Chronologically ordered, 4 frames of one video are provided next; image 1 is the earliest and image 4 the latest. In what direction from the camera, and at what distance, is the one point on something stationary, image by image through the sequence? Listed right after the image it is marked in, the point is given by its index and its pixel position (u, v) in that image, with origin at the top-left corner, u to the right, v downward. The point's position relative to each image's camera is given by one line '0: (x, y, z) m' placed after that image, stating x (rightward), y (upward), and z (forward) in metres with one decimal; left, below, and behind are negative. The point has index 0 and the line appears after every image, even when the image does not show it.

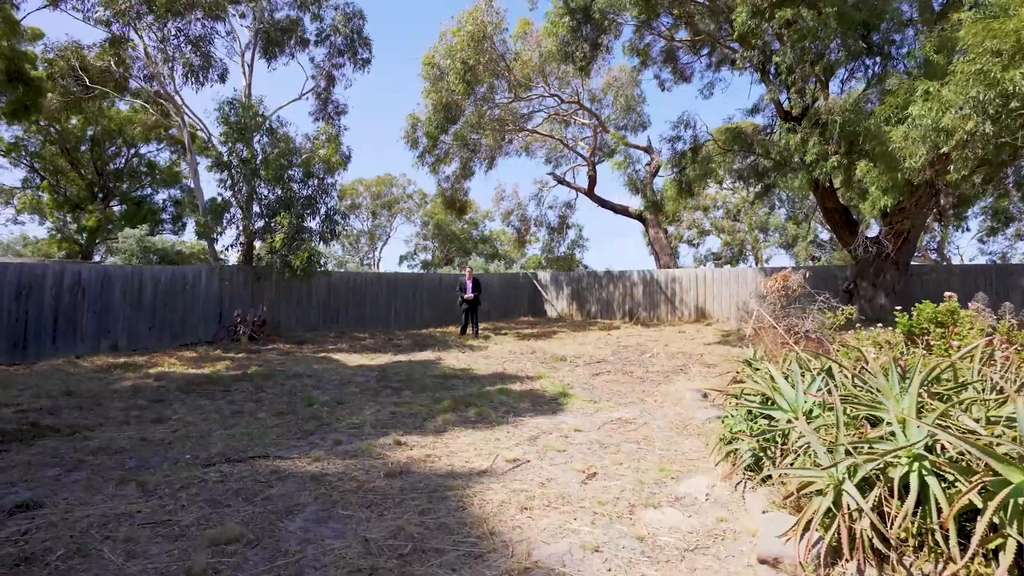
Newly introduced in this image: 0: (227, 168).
0: (-5.1, +2.1, +10.5) m
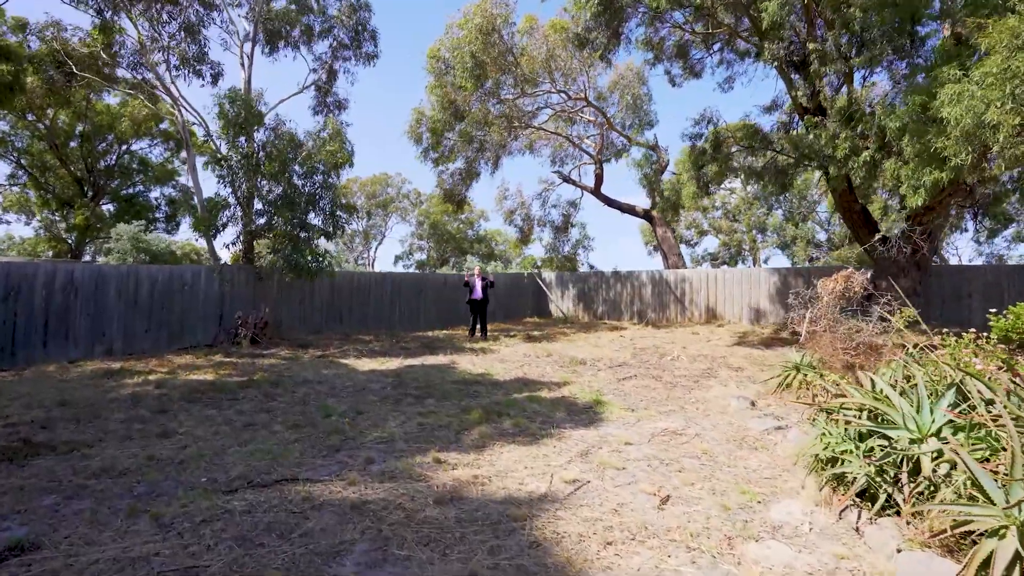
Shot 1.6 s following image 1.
0: (-4.8, +2.1, +10.0) m
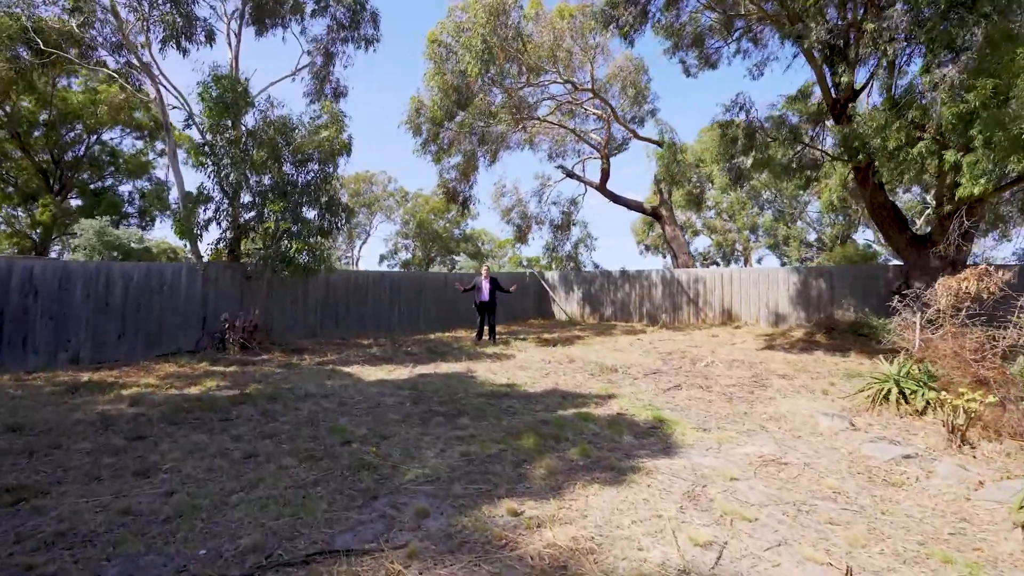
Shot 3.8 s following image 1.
0: (-4.5, +2.1, +8.9) m
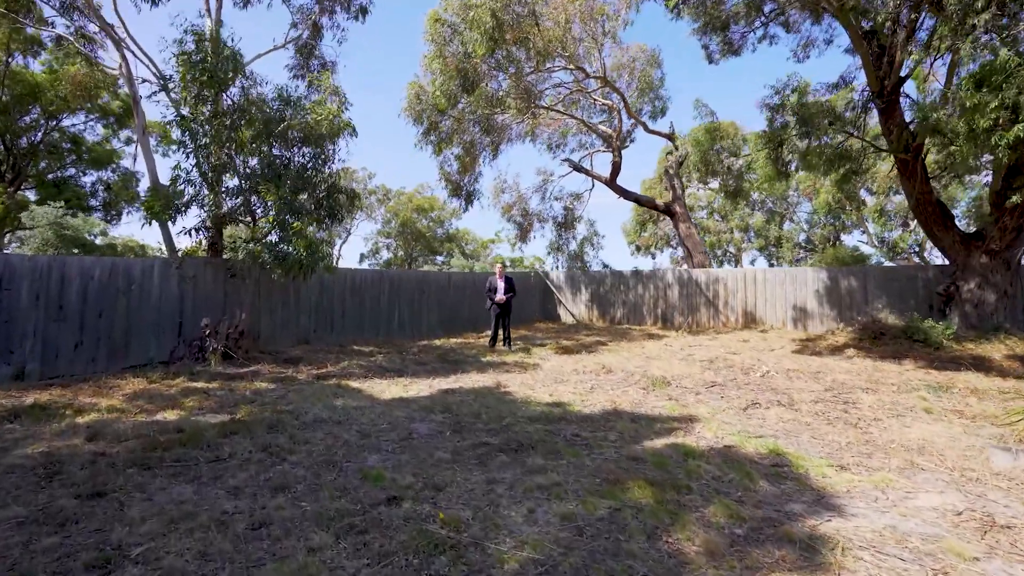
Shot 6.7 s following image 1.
0: (-4.2, +2.1, +7.6) m
